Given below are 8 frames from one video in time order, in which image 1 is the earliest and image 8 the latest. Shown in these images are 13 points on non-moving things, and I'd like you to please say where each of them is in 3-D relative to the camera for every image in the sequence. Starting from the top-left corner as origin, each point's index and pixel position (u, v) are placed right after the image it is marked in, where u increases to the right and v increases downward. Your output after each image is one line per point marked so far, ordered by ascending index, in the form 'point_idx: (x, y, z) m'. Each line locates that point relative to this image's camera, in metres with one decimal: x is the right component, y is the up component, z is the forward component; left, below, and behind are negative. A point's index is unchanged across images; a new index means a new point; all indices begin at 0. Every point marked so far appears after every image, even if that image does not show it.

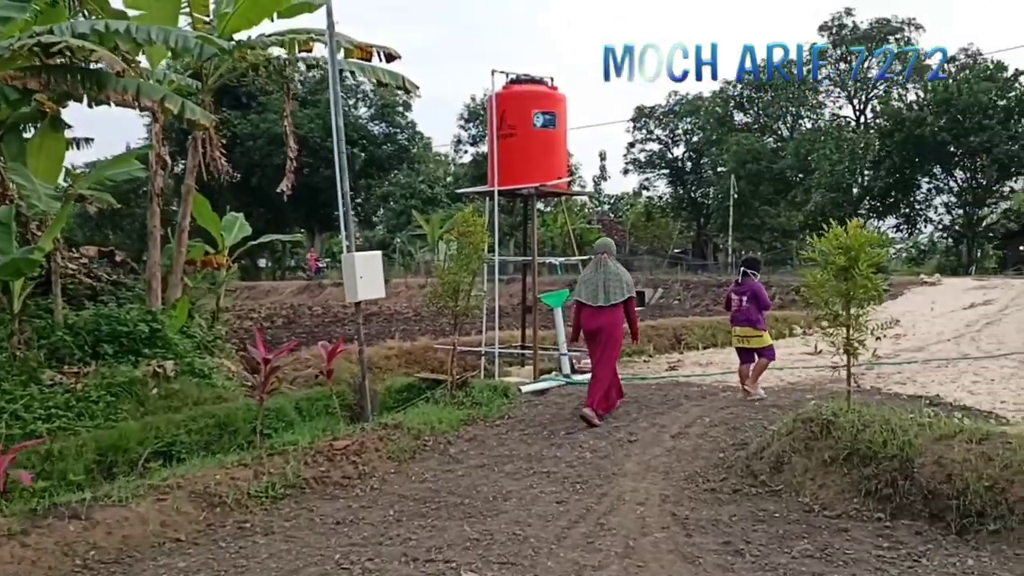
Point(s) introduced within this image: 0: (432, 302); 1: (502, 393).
0: (-0.8, -0.1, +9.2) m
1: (-0.1, -1.0, +8.8) m
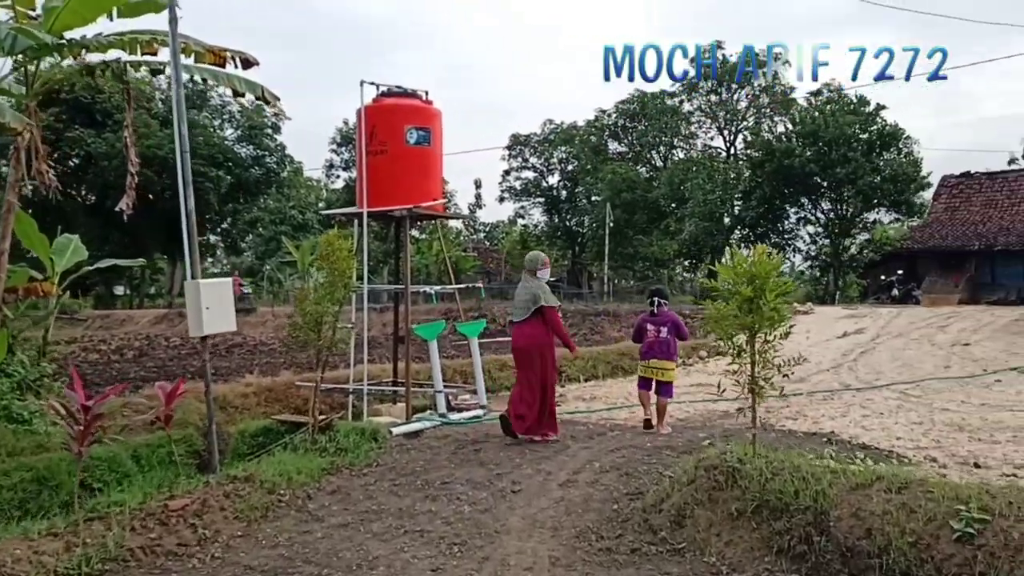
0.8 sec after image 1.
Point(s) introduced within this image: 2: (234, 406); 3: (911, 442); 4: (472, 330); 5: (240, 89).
0: (-1.9, -0.4, +8.2) m
1: (-1.2, -1.2, +7.9) m
2: (-3.0, -1.3, +10.4) m
3: (+3.1, -1.2, +7.4) m
4: (-0.4, -0.4, +9.6) m
5: (-2.8, +2.0, +9.8) m
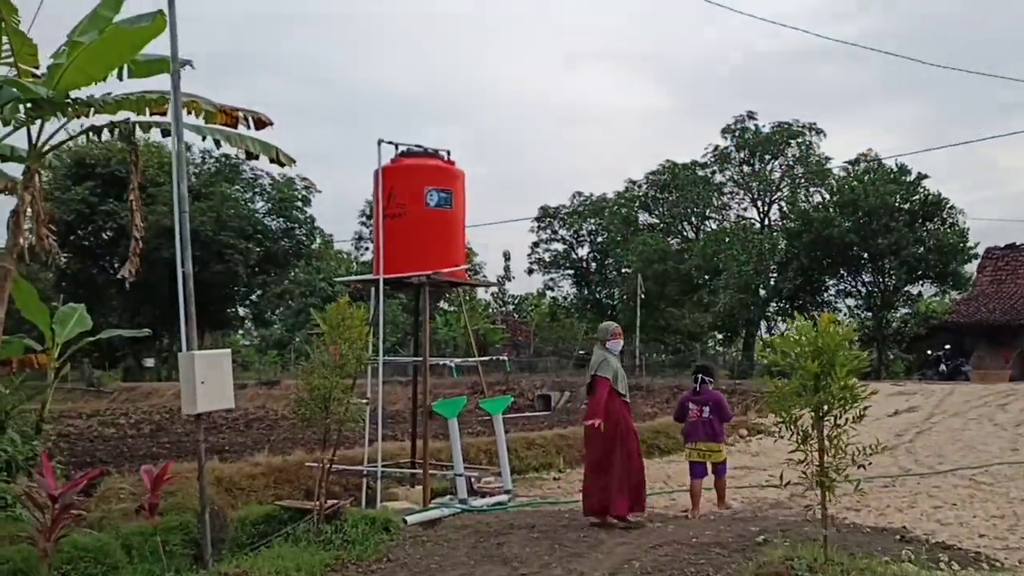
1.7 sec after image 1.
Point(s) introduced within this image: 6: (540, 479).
0: (-1.7, -1.0, +7.5) m
1: (-1.0, -1.8, +7.1) m
2: (-2.7, -2.0, +9.6) m
3: (+3.3, -1.7, +6.5) m
4: (-0.1, -1.1, +8.9) m
5: (-2.5, +1.3, +9.3) m
6: (+0.3, -2.1, +10.7) m
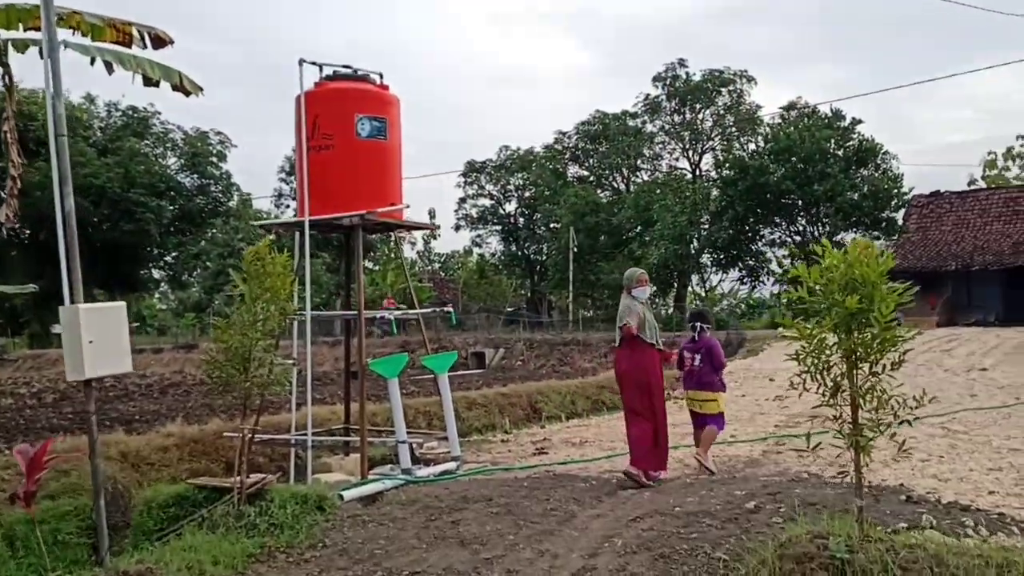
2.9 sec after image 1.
0: (-2.0, -0.6, +6.4) m
1: (-1.3, -1.4, +6.1) m
2: (-3.2, -1.6, +8.5) m
3: (+3.0, -1.3, +5.8) m
4: (-0.6, -0.6, +7.9) m
5: (-3.0, +1.8, +8.1) m
6: (-0.2, -1.6, +9.8) m
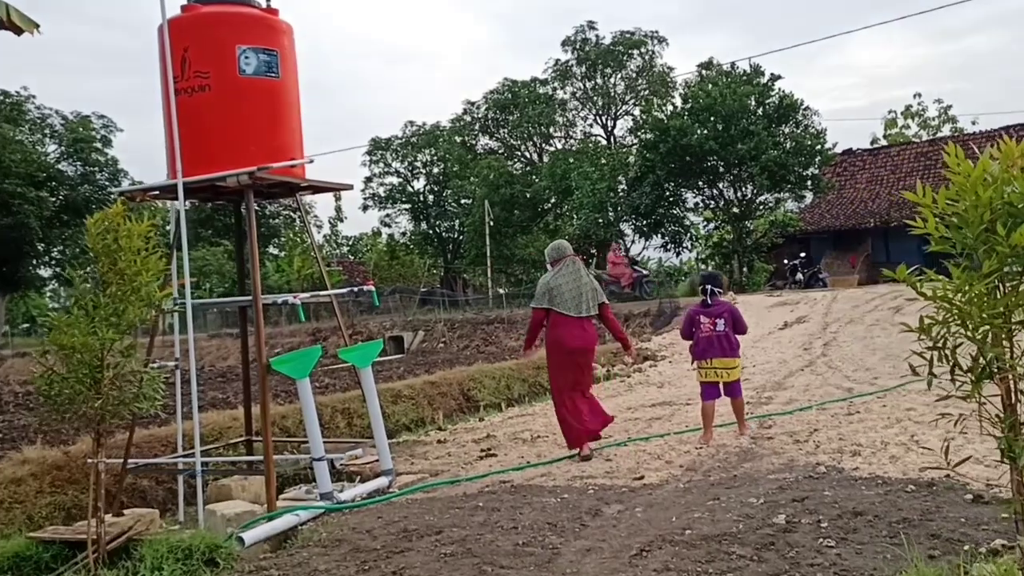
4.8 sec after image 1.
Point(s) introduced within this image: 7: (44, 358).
0: (-2.3, -0.5, +4.7) m
1: (-1.5, -1.3, +4.5) m
2: (-3.6, -1.5, +6.7) m
3: (+2.8, -1.0, +4.6) m
4: (-1.0, -0.5, +6.4) m
5: (-3.5, +1.8, +6.2) m
6: (-0.8, -1.3, +8.3) m
7: (-2.2, -0.3, +4.6) m
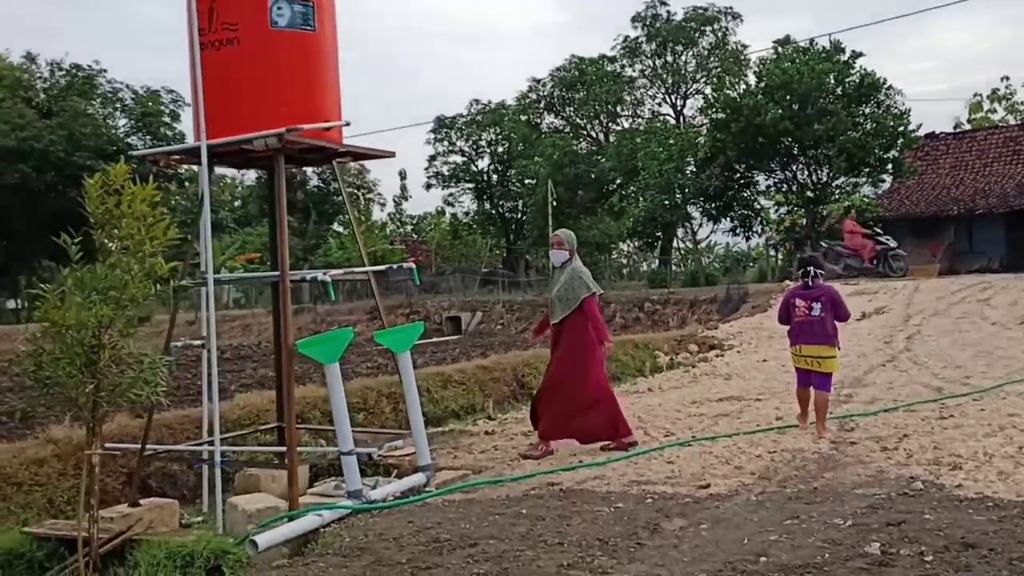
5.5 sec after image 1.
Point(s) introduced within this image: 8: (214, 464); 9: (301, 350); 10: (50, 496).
0: (-2.1, -0.4, +4.3) m
1: (-1.3, -1.2, +4.0) m
2: (-3.3, -1.3, +6.3) m
3: (+3.0, -1.0, +3.8) m
4: (-0.7, -0.3, +5.8) m
5: (-3.2, +2.0, +5.8) m
6: (-0.3, -1.2, +7.8) m
7: (-2.0, -0.2, +4.1) m
8: (-1.7, -1.0, +5.6) m
9: (-1.1, -0.3, +5.2) m
10: (-3.1, -1.4, +6.4) m
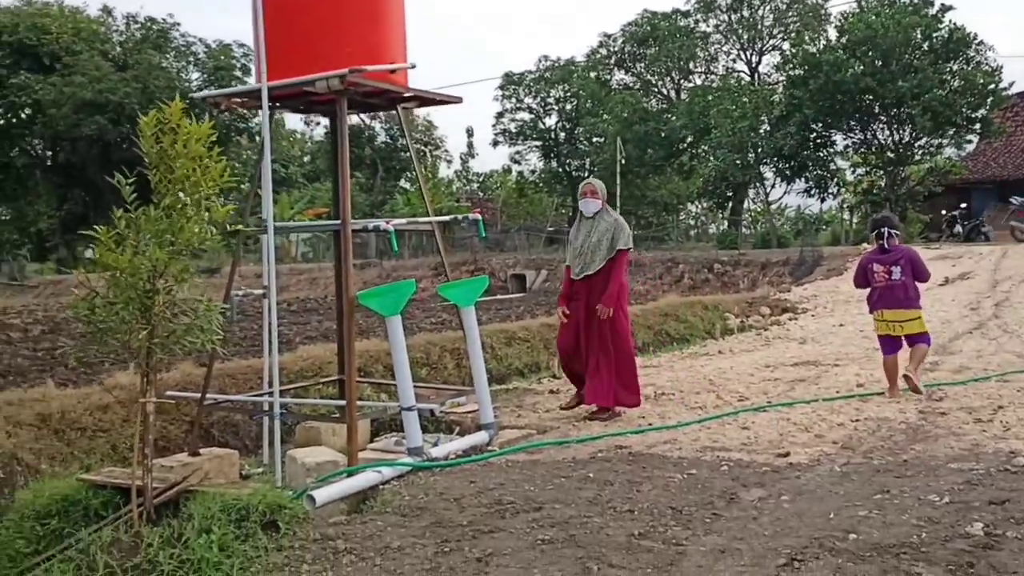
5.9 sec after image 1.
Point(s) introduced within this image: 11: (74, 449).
0: (-1.8, -0.1, +4.1) m
1: (-1.0, -0.9, +3.9) m
2: (-2.8, -0.9, +6.3) m
3: (+3.3, -0.8, +3.4) m
4: (-0.3, 0.0, +5.6) m
5: (-2.7, +2.4, +5.6) m
6: (+0.2, -0.8, +7.6) m
7: (-1.7, 0.0, +4.0) m
8: (-1.4, -0.7, +5.5) m
9: (-0.8, -0.1, +5.0) m
10: (-2.7, -1.0, +6.4) m
11: (-2.8, -1.0, +6.1) m
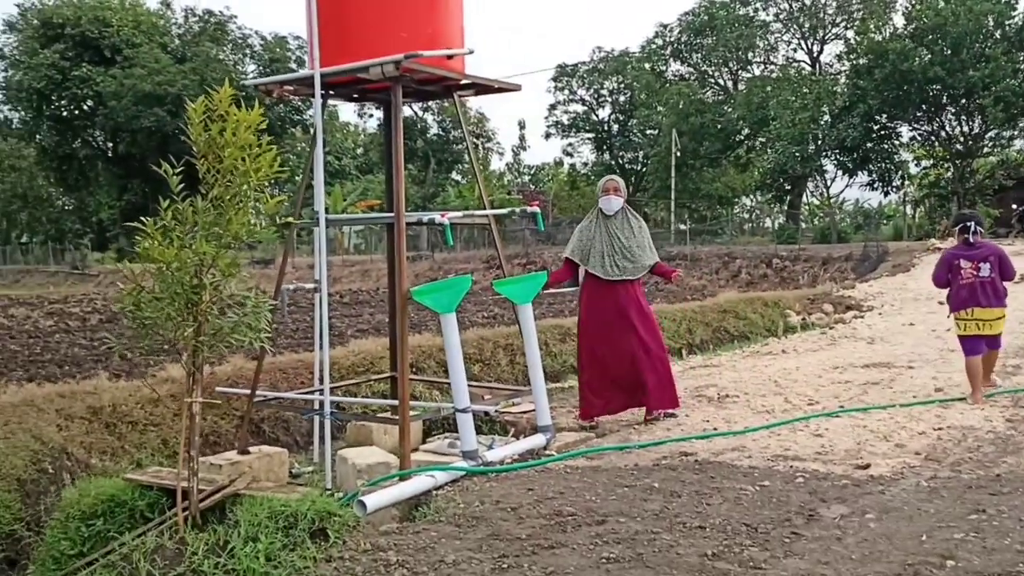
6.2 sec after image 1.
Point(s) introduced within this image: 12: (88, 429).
0: (-1.5, -0.1, +4.0) m
1: (-0.8, -0.9, +3.7) m
2: (-2.5, -0.9, +6.2) m
3: (+3.5, -0.9, +3.0) m
4: (+0.1, 0.0, +5.3) m
5: (-2.4, +2.4, +5.5) m
6: (+0.6, -0.8, +7.3) m
7: (-1.5, +0.1, +3.8) m
8: (-1.0, -0.7, +5.3) m
9: (-0.5, 0.0, +4.7) m
10: (-2.3, -1.0, +6.3) m
11: (-2.5, -1.0, +6.0) m
12: (-2.7, -0.9, +6.0) m
